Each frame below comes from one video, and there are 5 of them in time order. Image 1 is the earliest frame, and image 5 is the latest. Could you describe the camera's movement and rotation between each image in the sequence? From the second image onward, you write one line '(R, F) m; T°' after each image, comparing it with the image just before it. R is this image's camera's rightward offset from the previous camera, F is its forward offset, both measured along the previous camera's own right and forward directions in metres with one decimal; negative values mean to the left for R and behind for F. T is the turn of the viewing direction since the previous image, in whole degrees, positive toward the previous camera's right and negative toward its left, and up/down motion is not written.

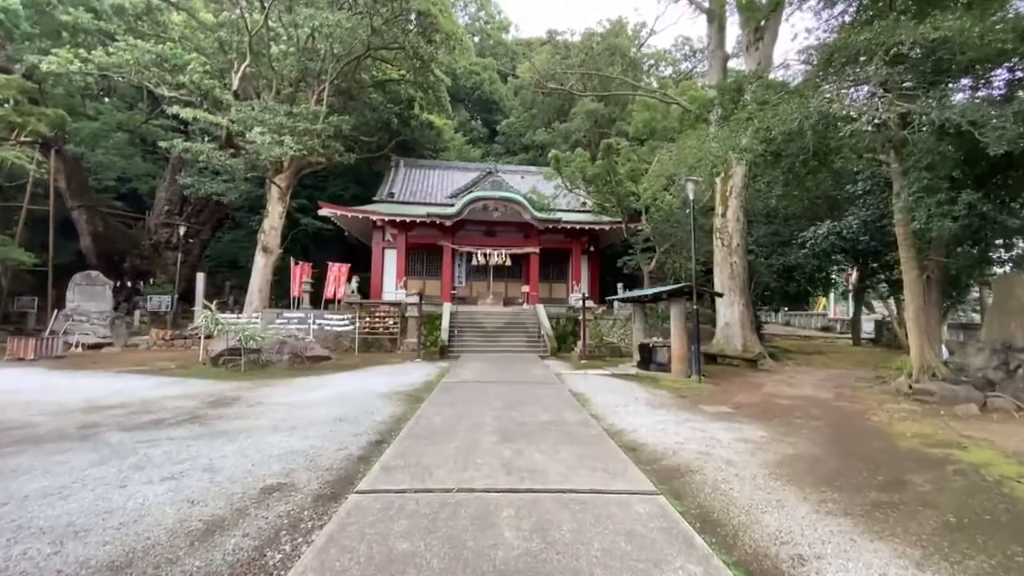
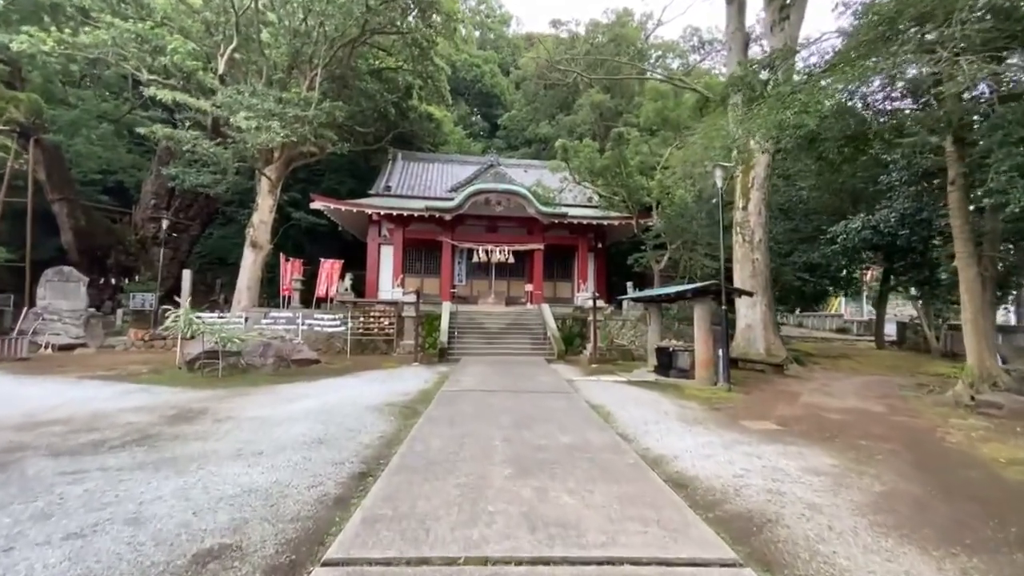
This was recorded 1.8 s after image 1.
(-0.2, +0.9) m; 0°
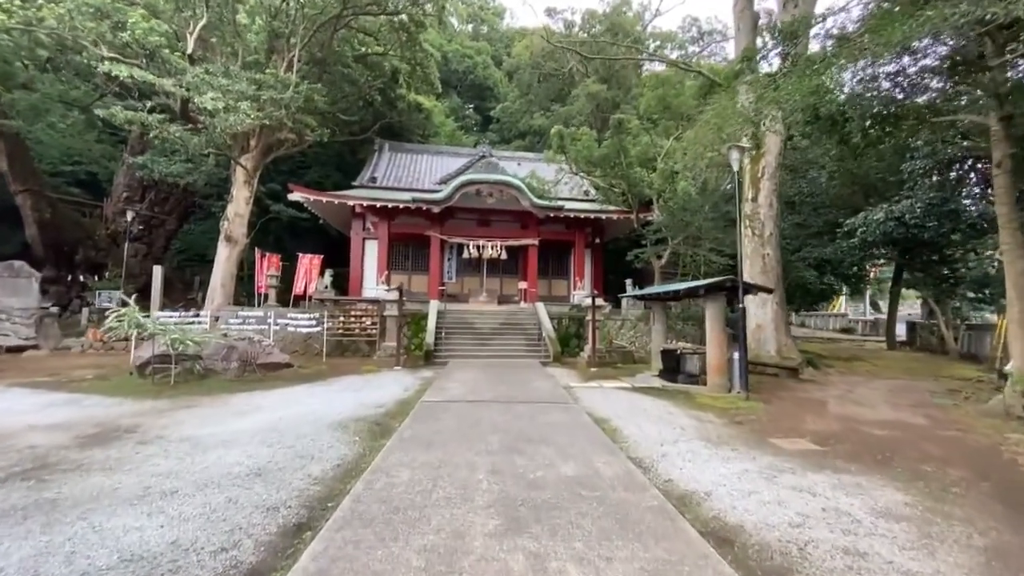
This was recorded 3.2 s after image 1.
(0.0, +0.9) m; +1°
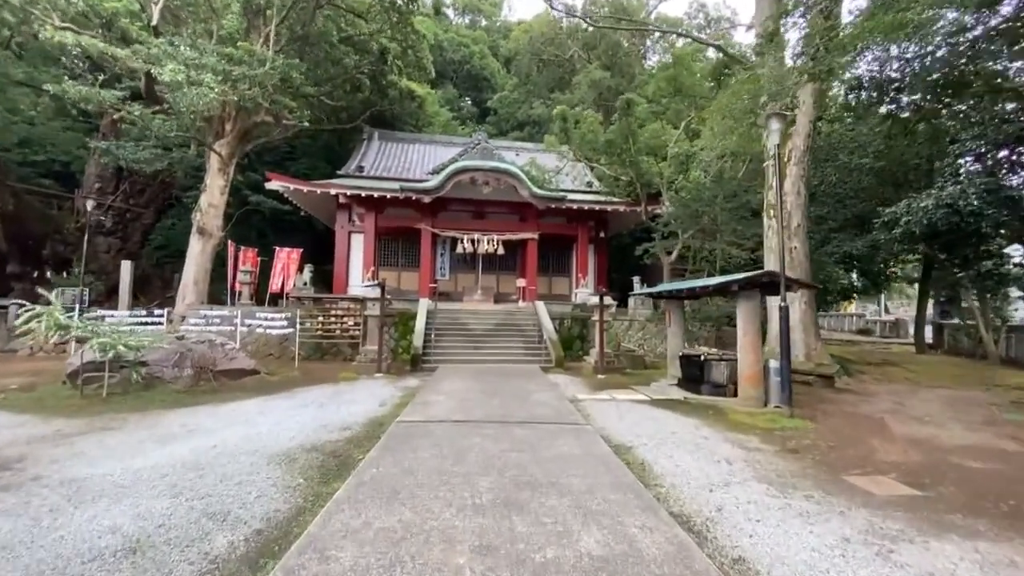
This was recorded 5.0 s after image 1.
(0.0, +1.1) m; 0°
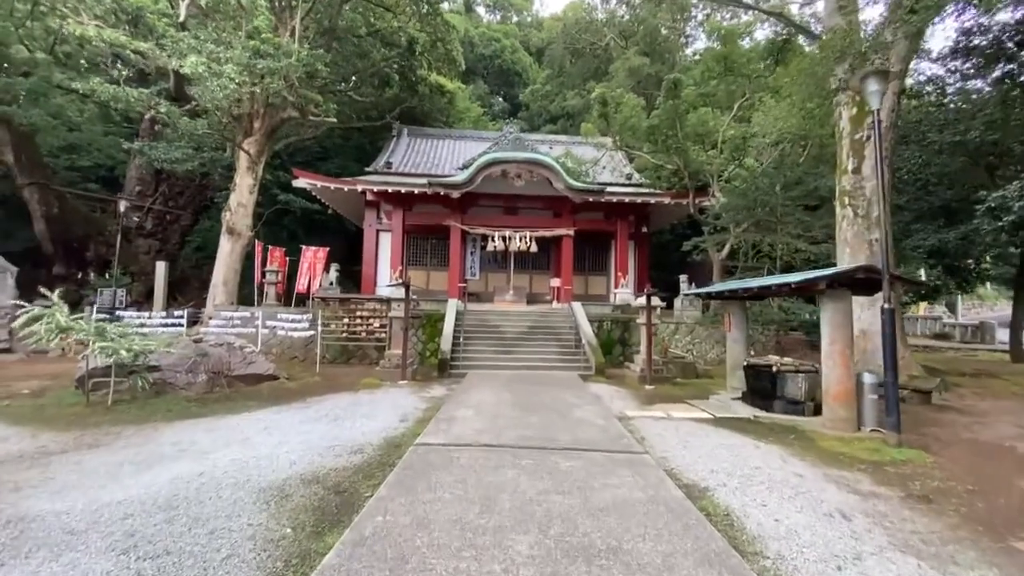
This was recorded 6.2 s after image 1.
(-0.1, +0.8) m; -4°
